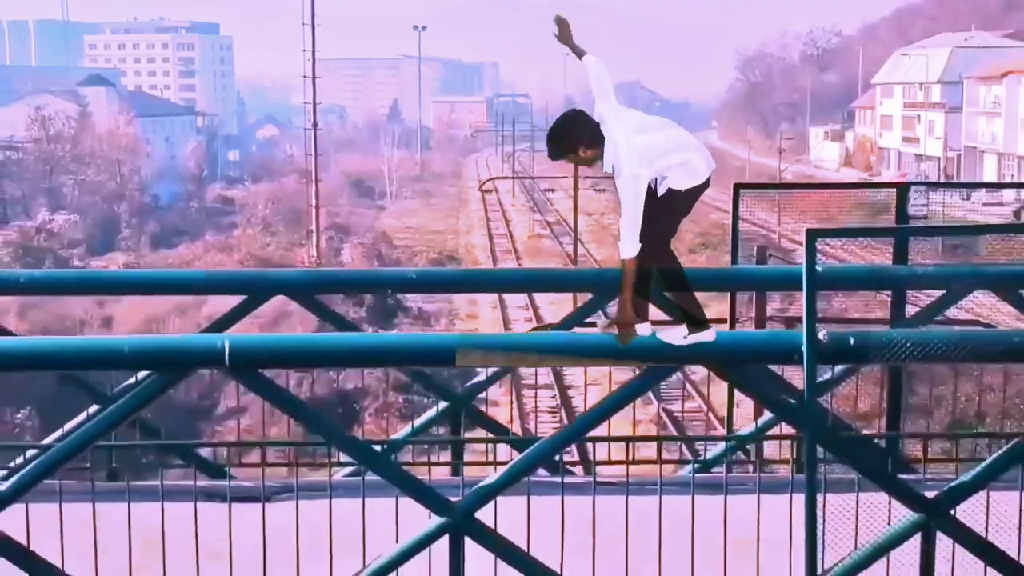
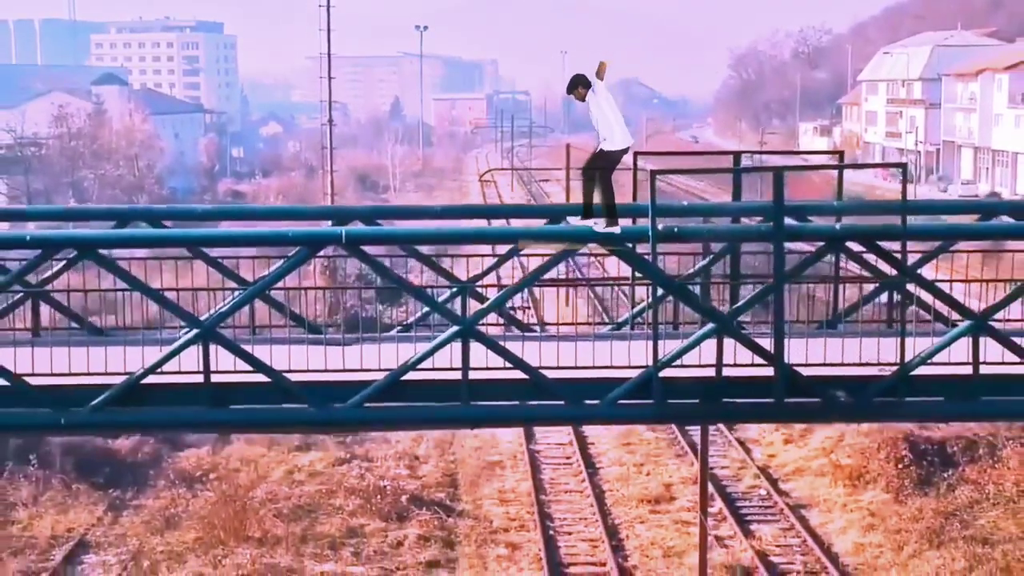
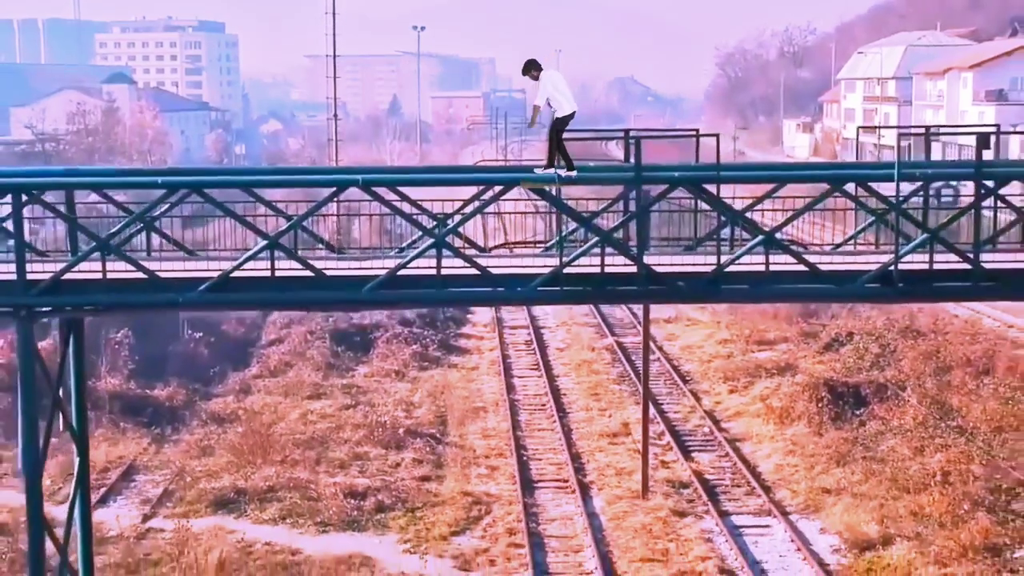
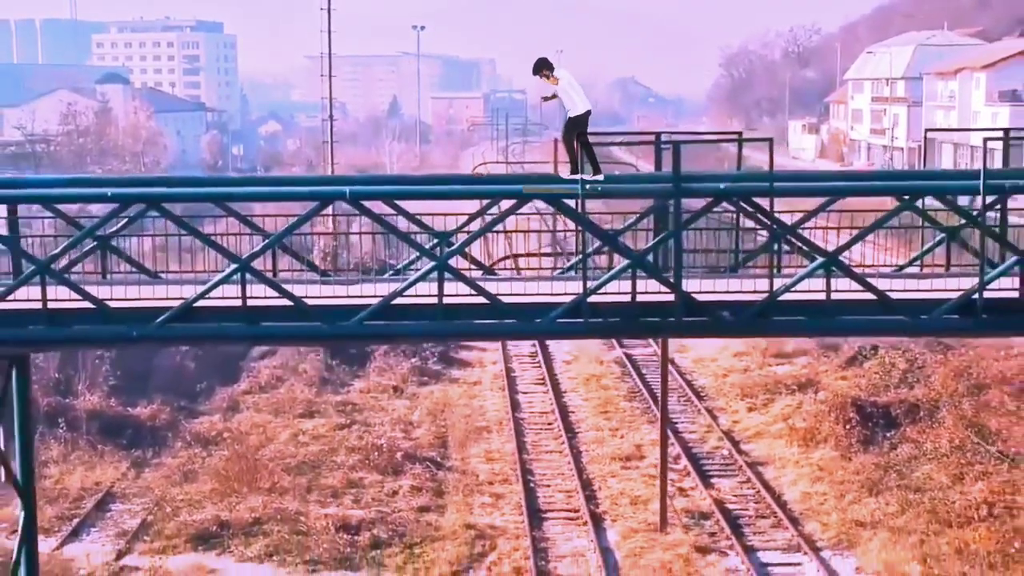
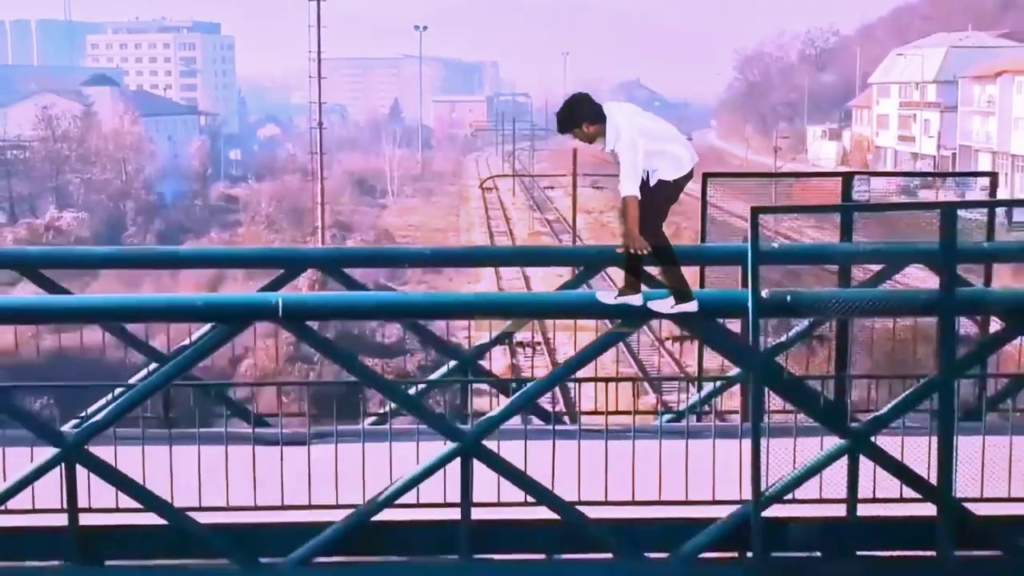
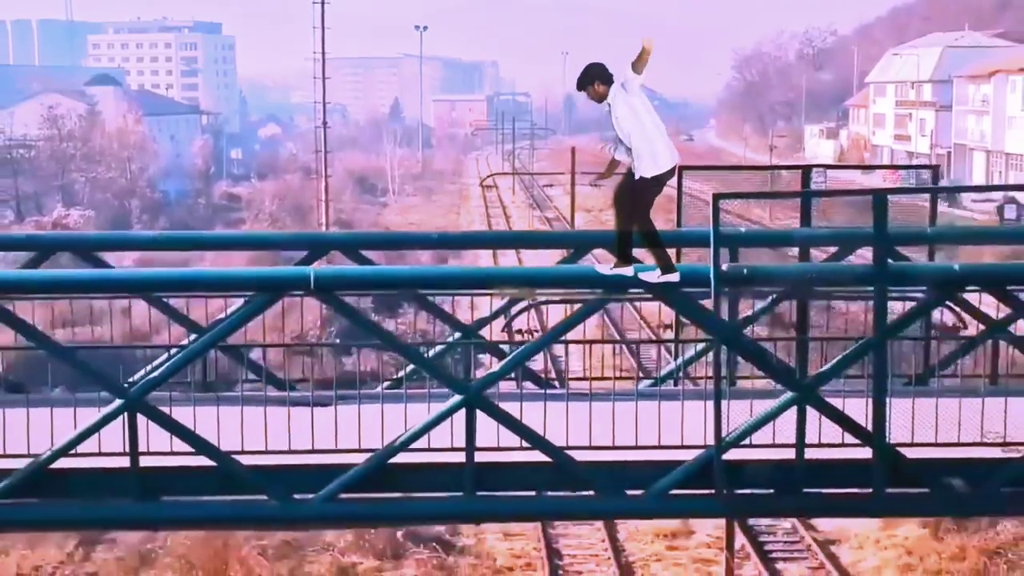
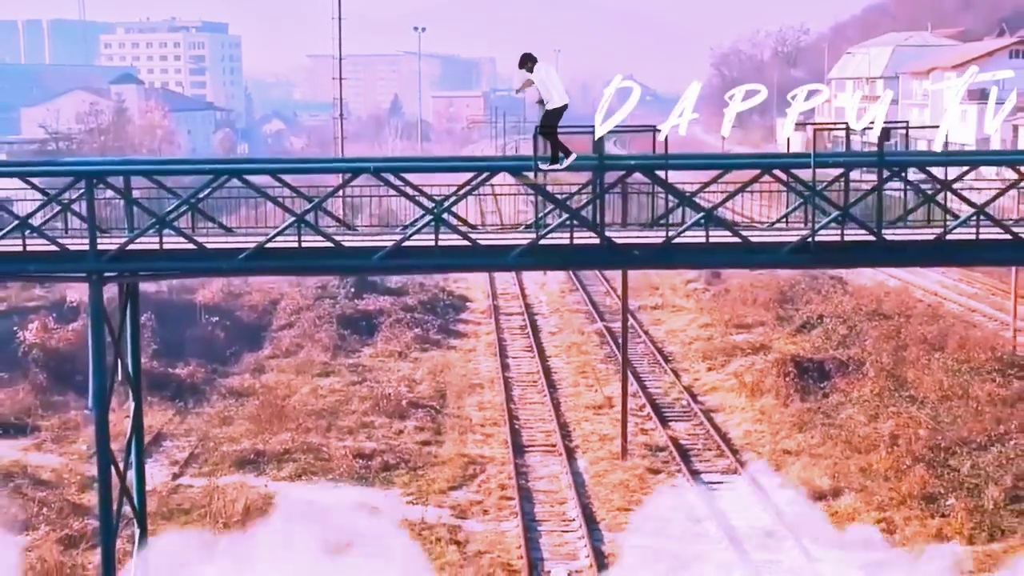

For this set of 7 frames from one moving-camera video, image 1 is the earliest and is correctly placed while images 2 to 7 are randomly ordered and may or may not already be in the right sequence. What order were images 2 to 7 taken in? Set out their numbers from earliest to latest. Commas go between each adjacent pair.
5, 6, 2, 4, 3, 7
